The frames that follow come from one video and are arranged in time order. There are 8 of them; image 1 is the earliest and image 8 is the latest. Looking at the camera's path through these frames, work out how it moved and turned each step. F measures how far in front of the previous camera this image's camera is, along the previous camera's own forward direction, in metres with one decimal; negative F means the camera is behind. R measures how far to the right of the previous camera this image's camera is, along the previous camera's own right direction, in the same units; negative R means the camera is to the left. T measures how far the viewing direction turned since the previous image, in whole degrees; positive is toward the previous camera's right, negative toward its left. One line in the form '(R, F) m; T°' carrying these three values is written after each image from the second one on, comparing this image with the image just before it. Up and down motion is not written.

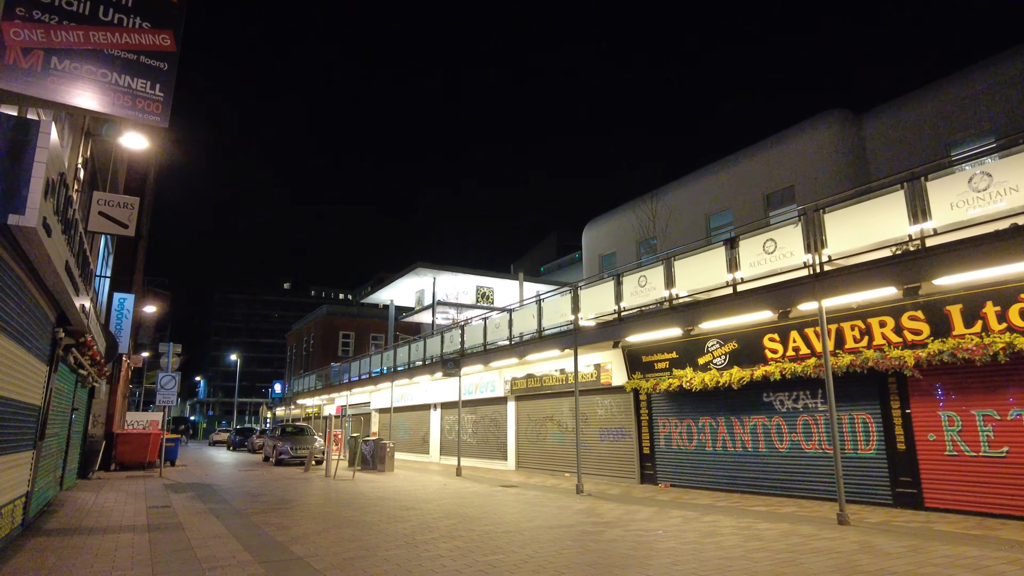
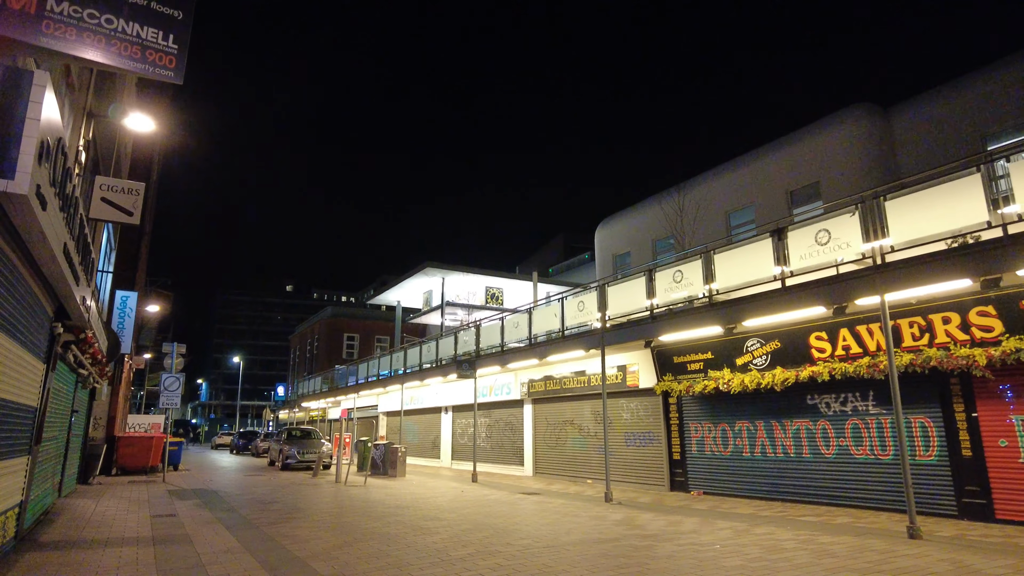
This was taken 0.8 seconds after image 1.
(-0.5, +0.8) m; 0°
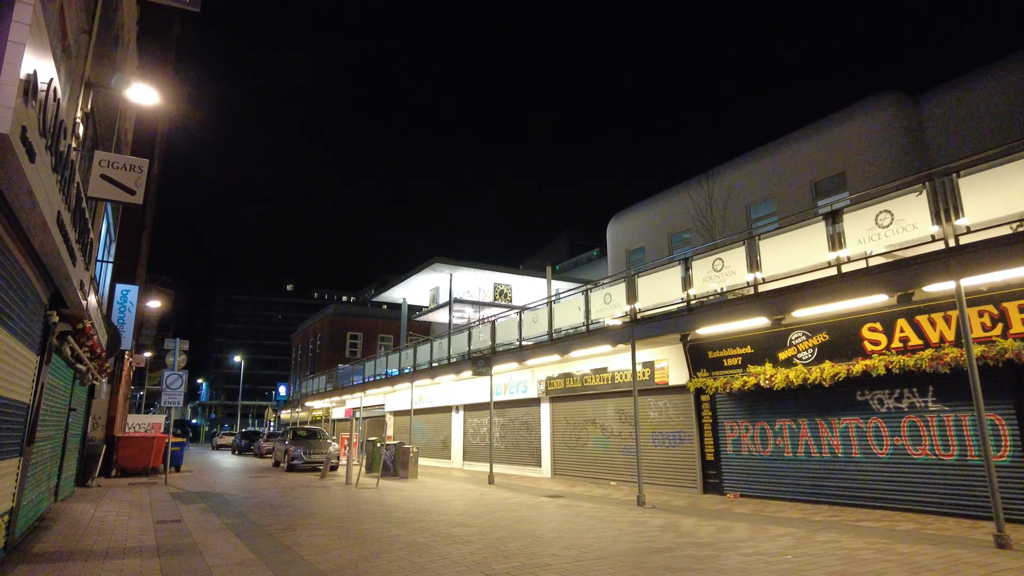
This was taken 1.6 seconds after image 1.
(-0.6, +0.8) m; 0°
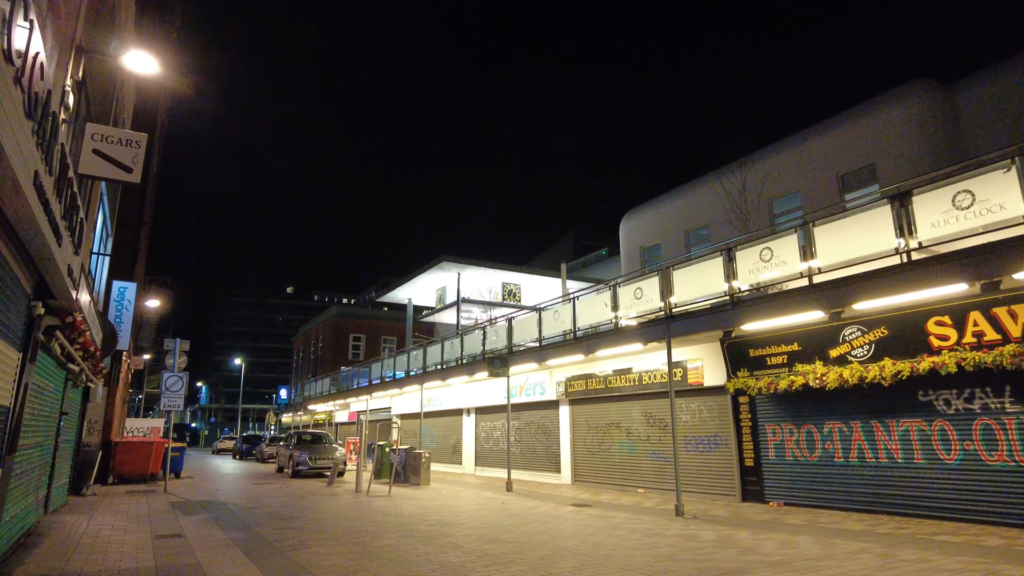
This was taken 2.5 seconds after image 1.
(-0.6, +0.9) m; 0°
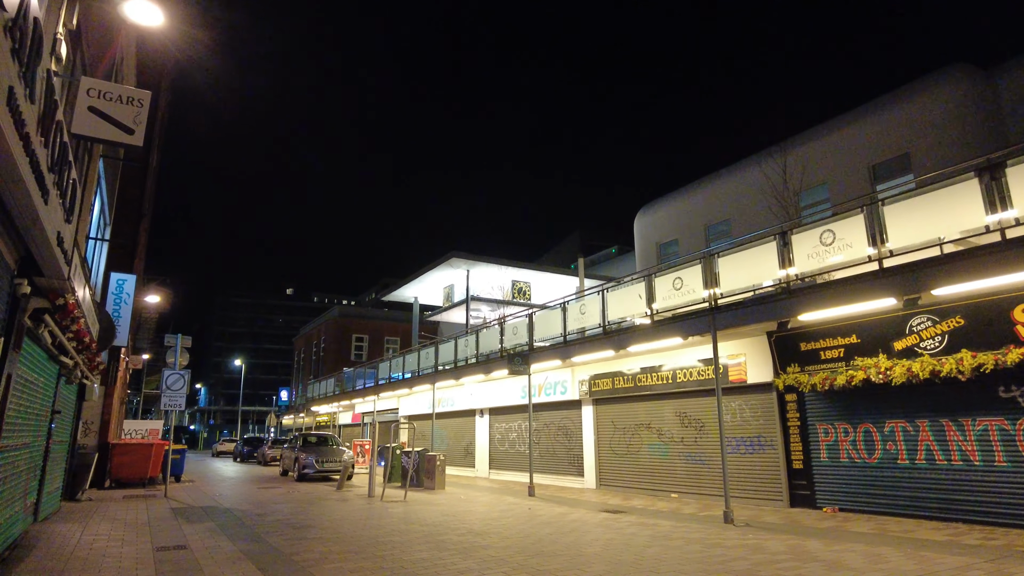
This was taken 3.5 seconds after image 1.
(-0.6, +0.9) m; 0°
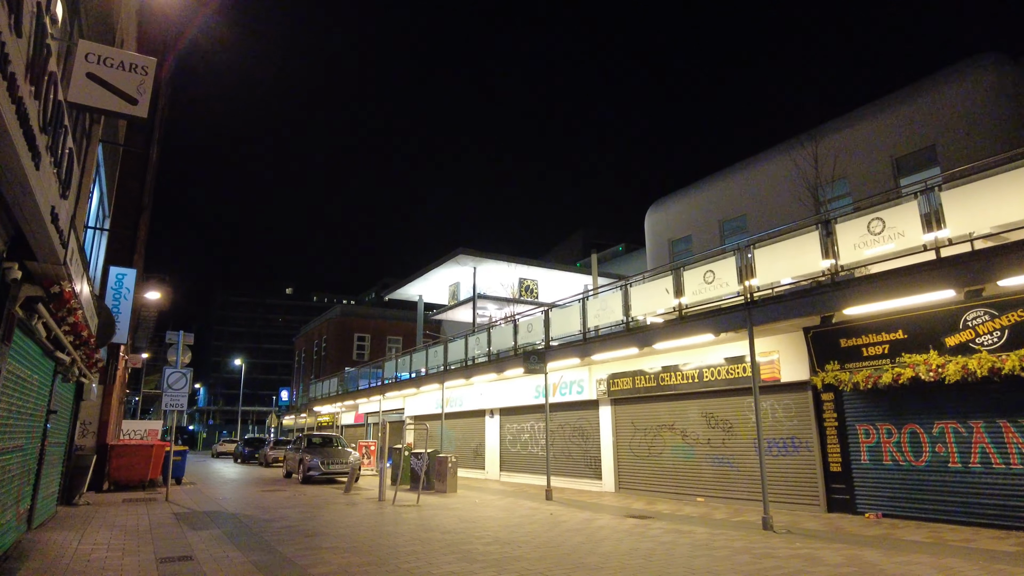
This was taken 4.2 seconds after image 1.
(-0.5, +0.6) m; 0°
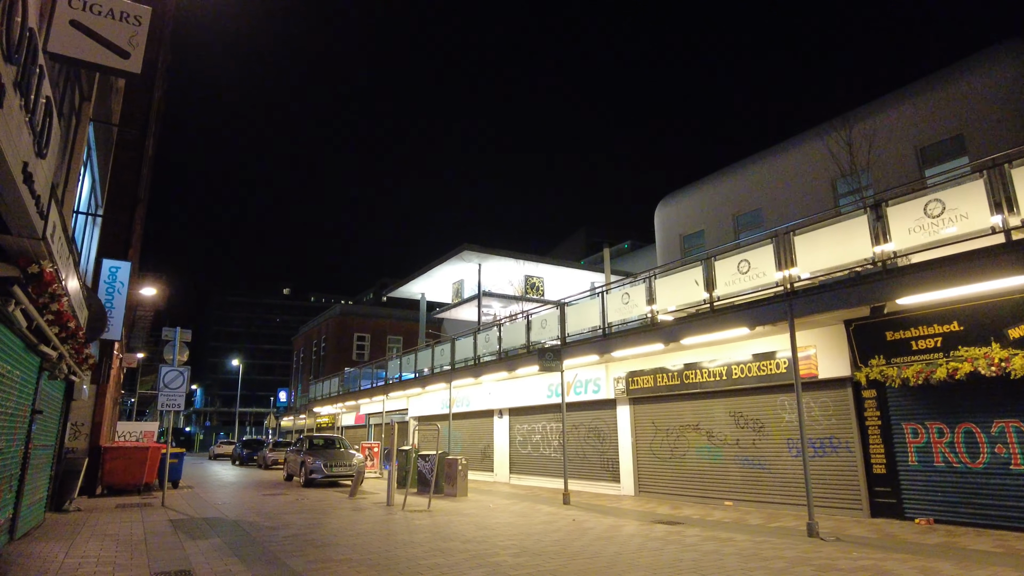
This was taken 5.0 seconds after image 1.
(-0.4, +0.7) m; 0°
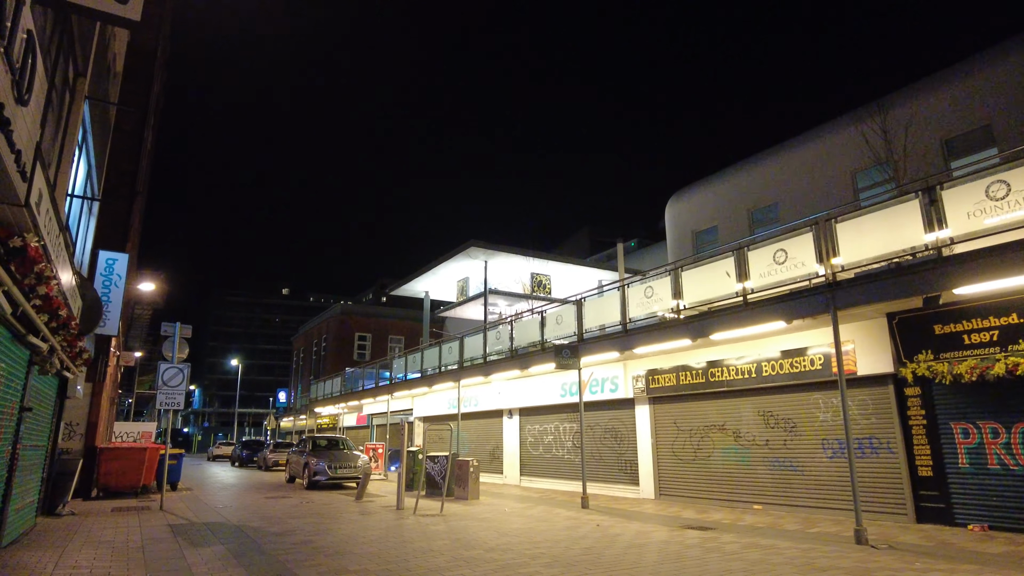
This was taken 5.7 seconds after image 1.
(-0.4, +0.6) m; 0°
